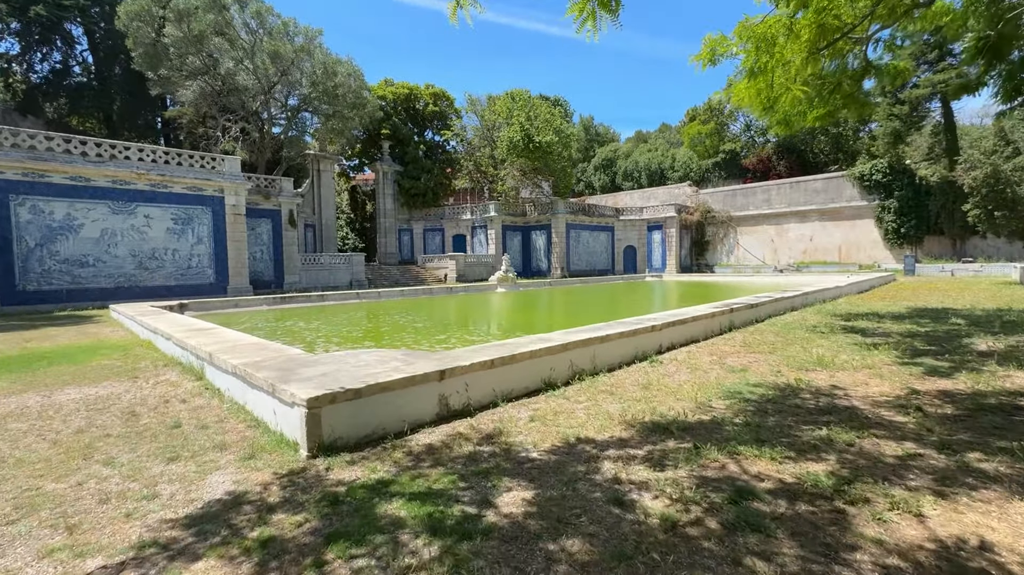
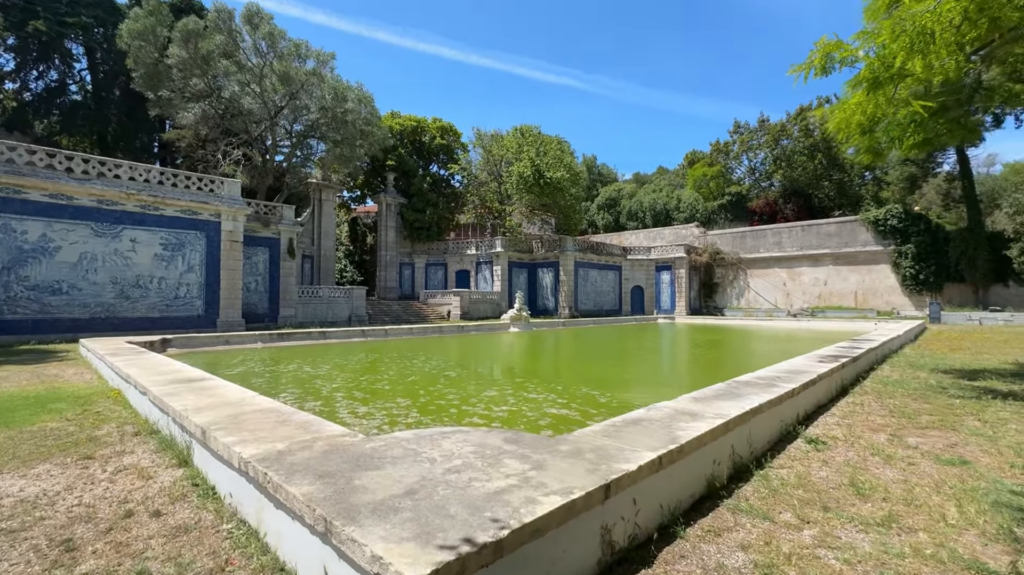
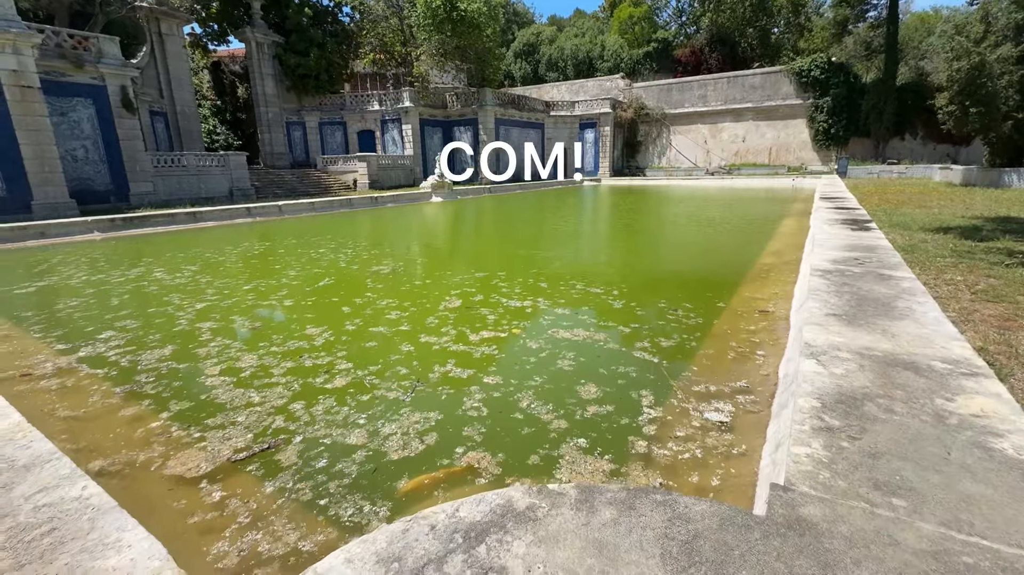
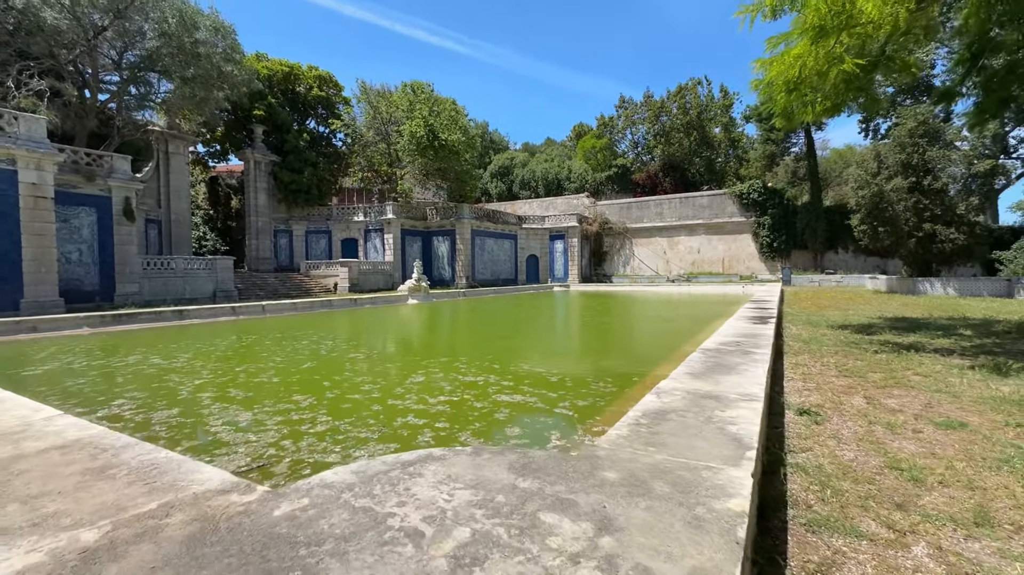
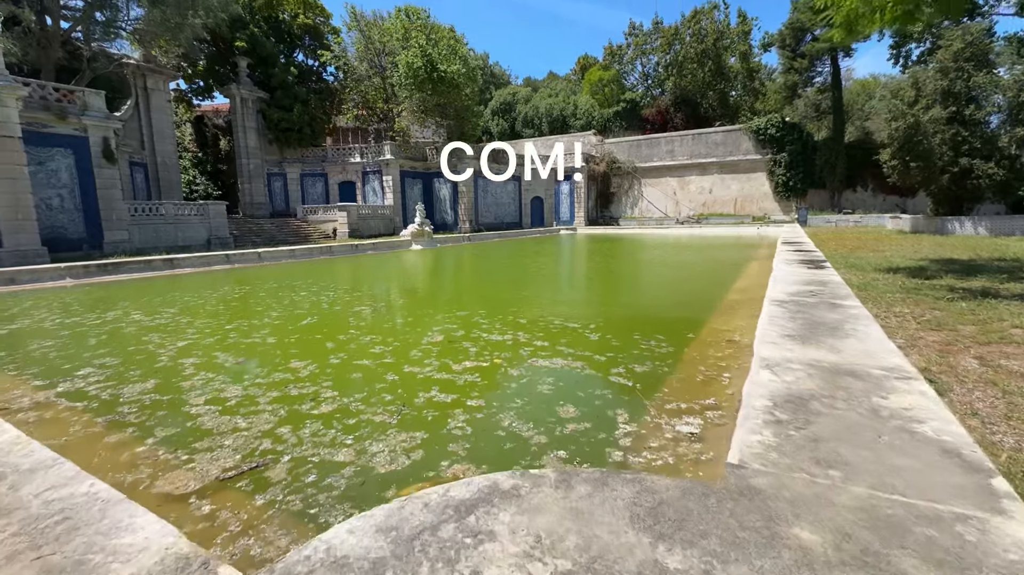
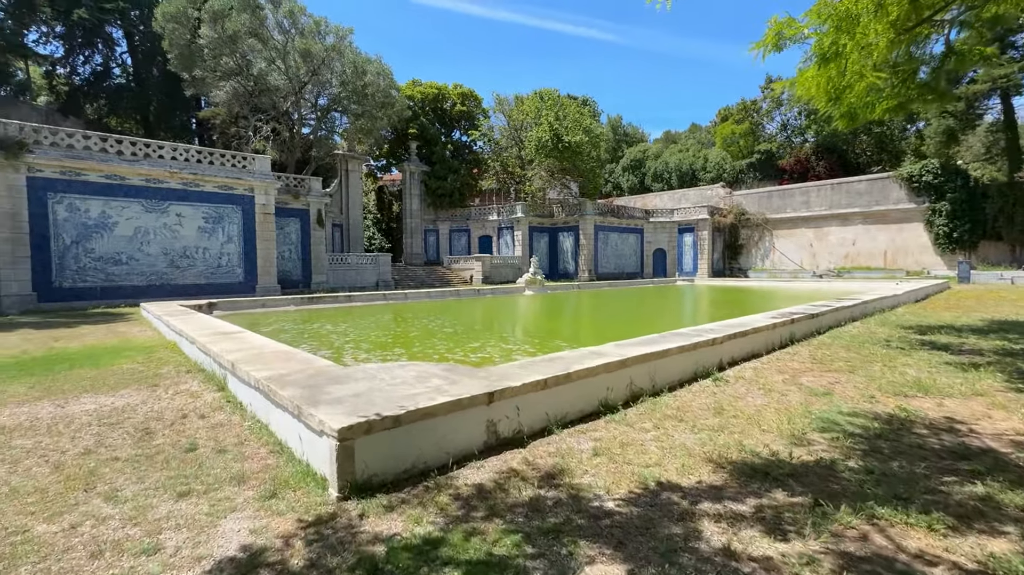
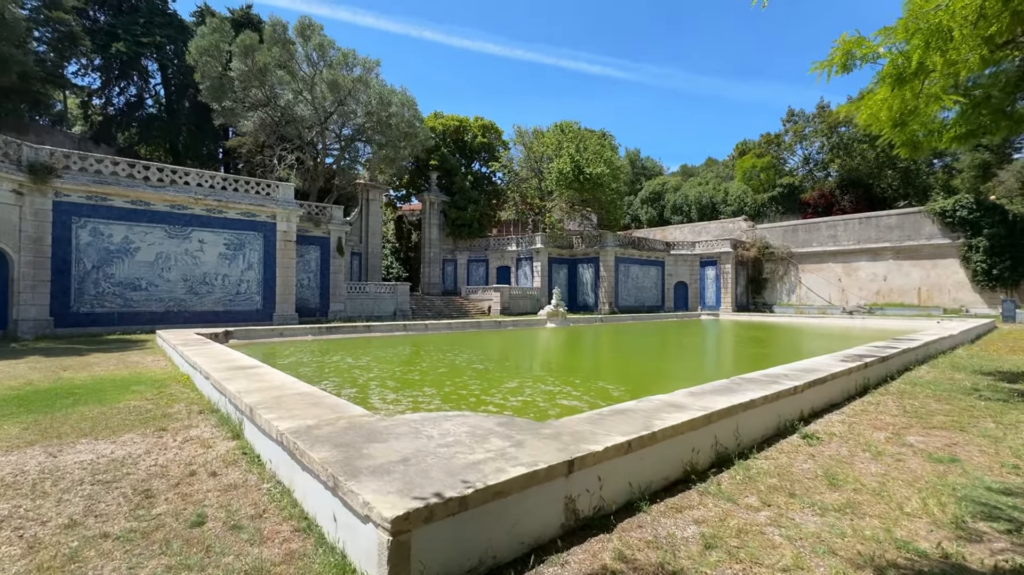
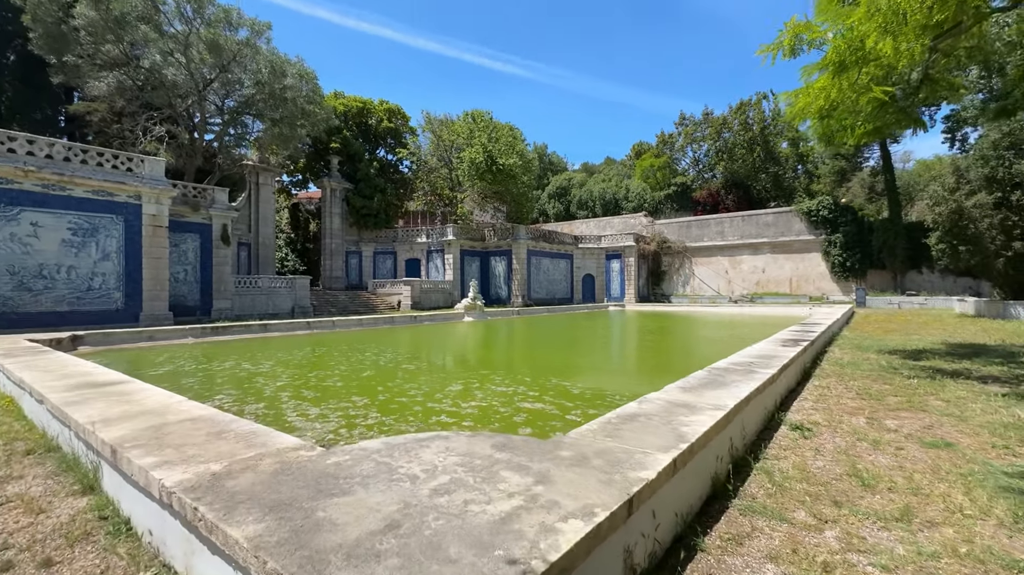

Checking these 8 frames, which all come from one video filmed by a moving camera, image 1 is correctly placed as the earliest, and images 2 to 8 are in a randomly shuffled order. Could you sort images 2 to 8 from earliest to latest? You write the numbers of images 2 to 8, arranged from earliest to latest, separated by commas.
6, 7, 2, 8, 4, 5, 3
